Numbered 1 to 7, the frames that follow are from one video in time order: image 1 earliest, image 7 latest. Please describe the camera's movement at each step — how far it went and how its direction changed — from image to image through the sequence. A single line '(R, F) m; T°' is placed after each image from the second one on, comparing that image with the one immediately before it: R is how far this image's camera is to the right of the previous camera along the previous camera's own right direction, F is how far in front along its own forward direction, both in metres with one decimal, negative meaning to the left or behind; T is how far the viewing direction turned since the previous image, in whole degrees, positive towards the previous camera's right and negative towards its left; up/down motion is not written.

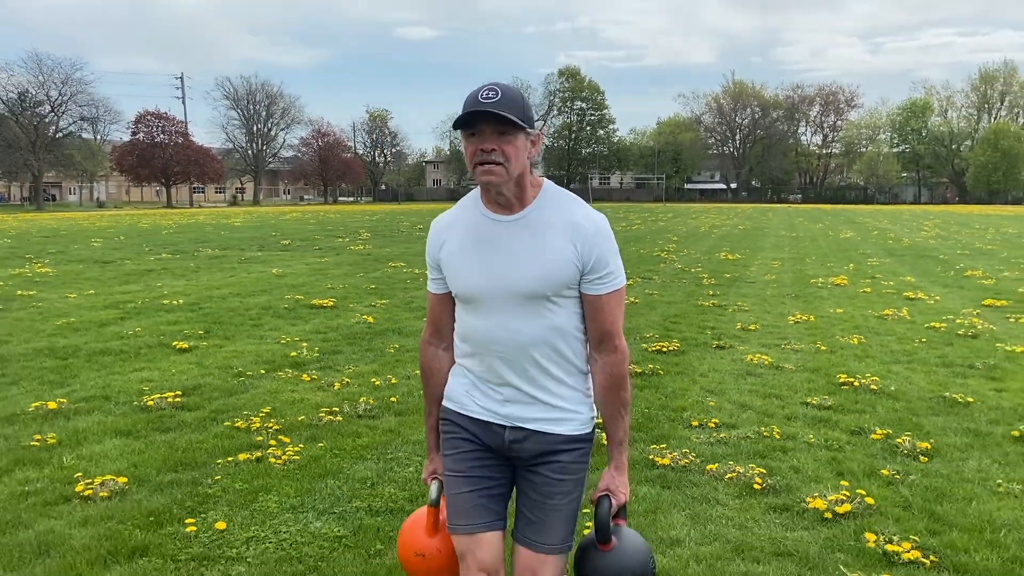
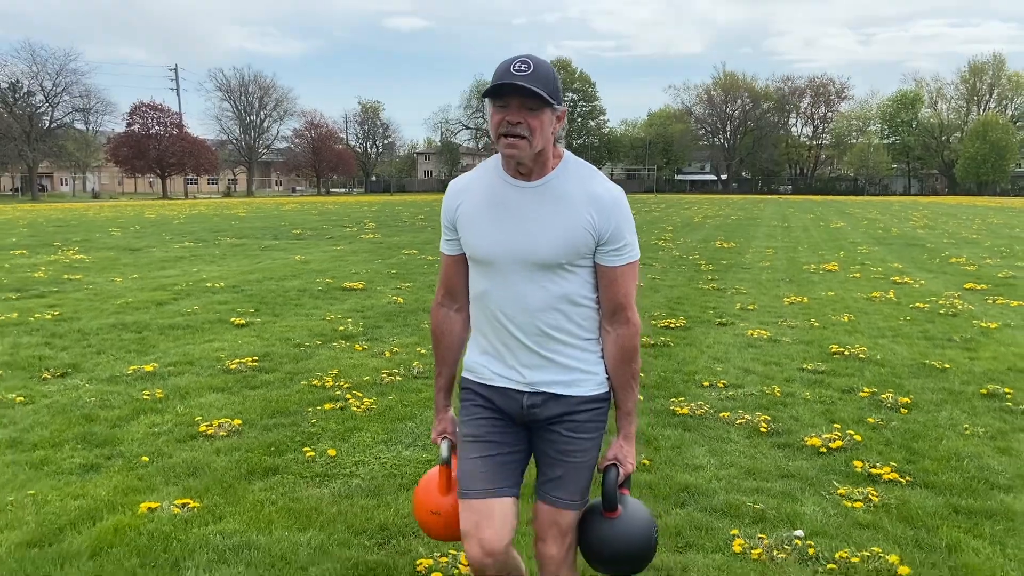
(-0.5, -1.0) m; +1°
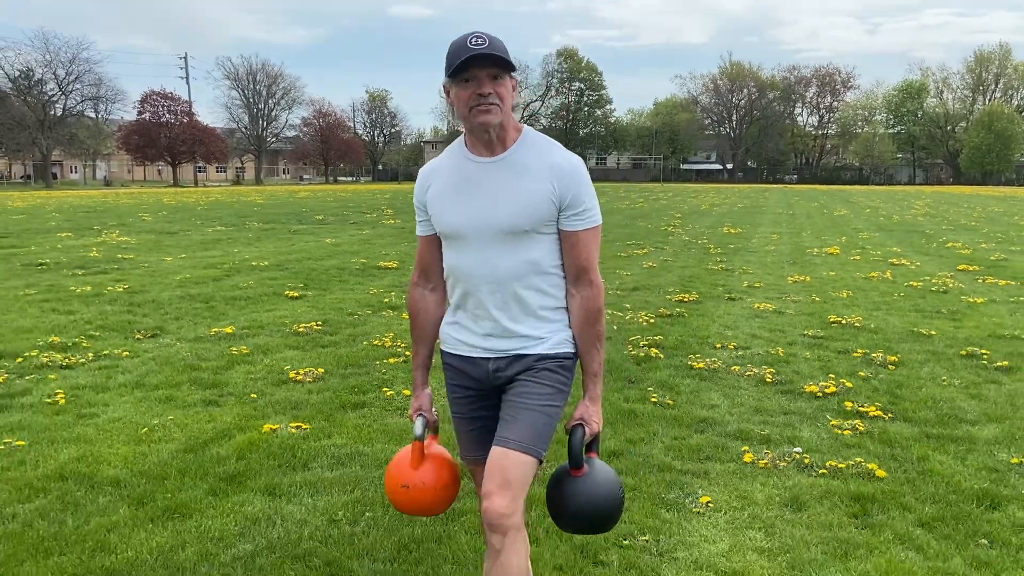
(-0.3, -1.0) m; 0°
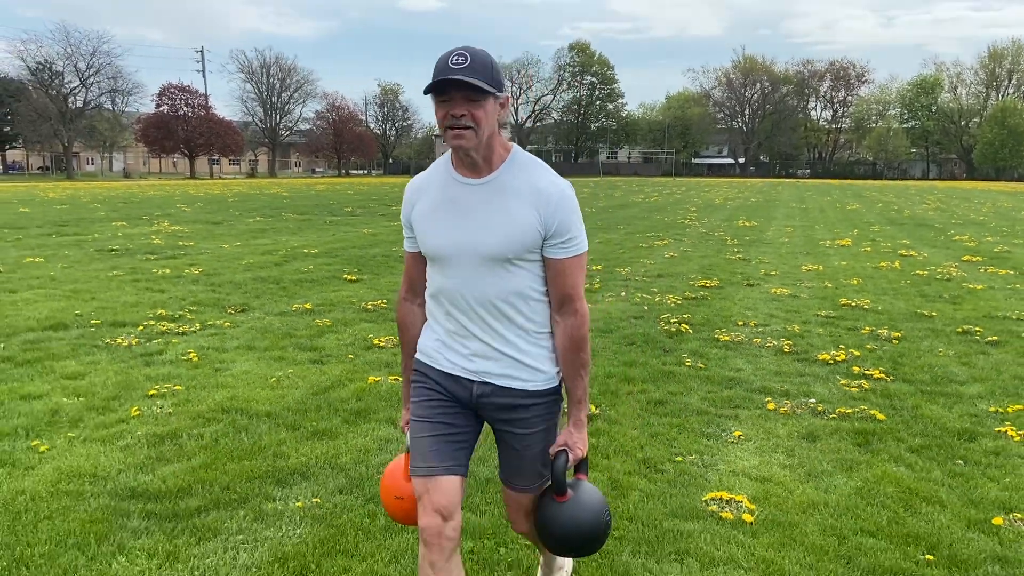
(-0.5, -1.2) m; -1°
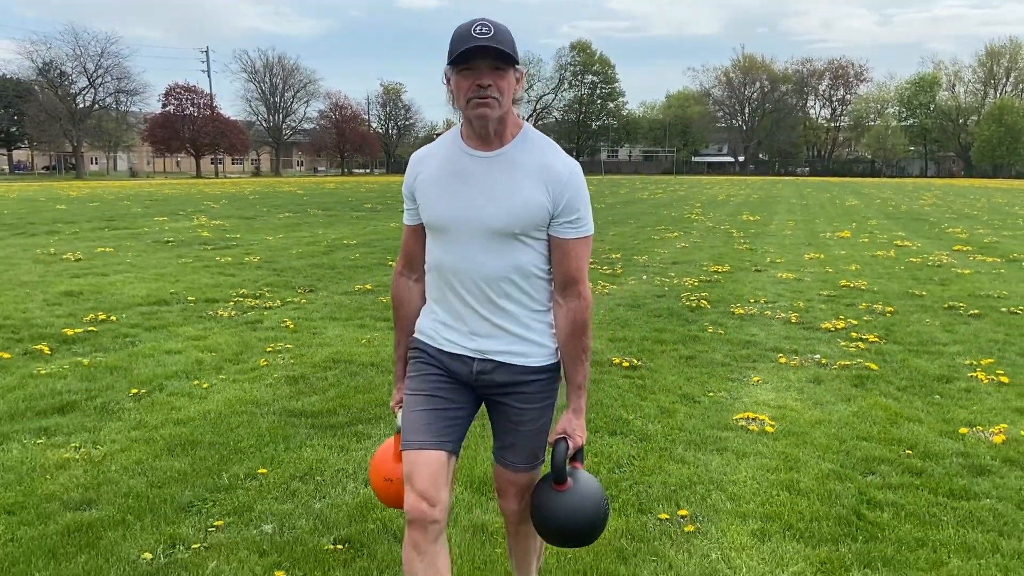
(-0.5, -1.3) m; 0°
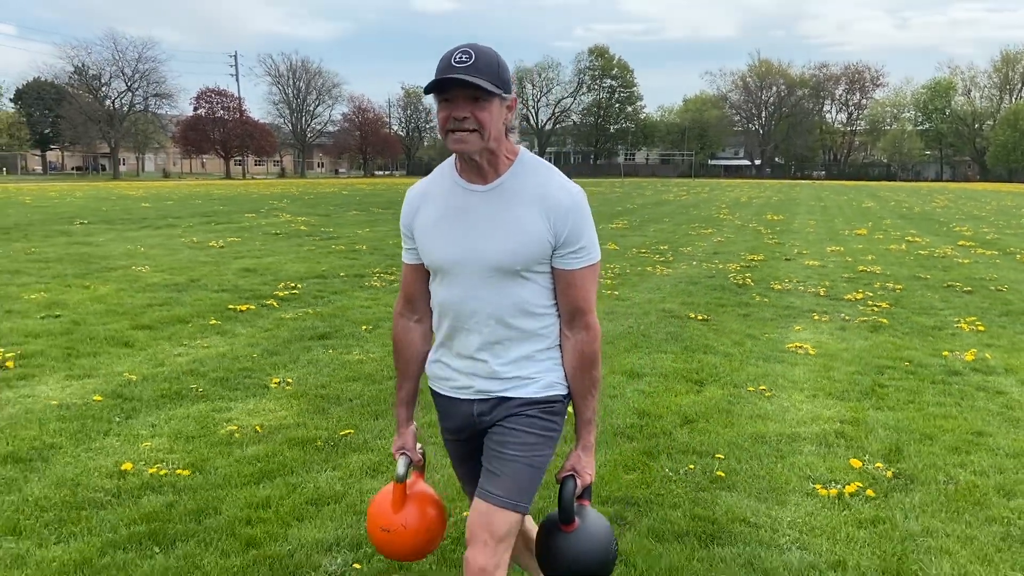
(-1.1, -2.6) m; -1°
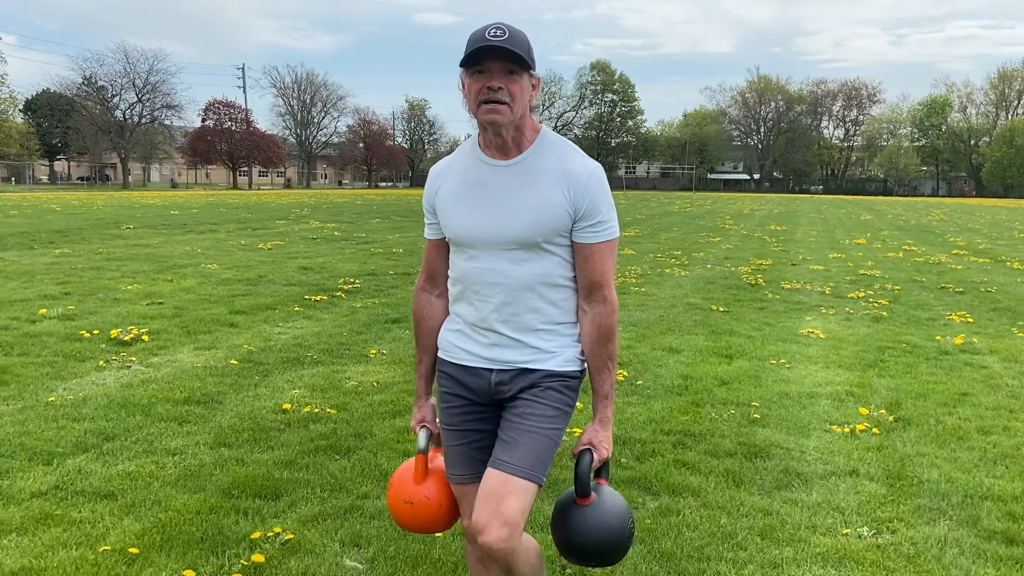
(-0.6, -1.2) m; 0°
